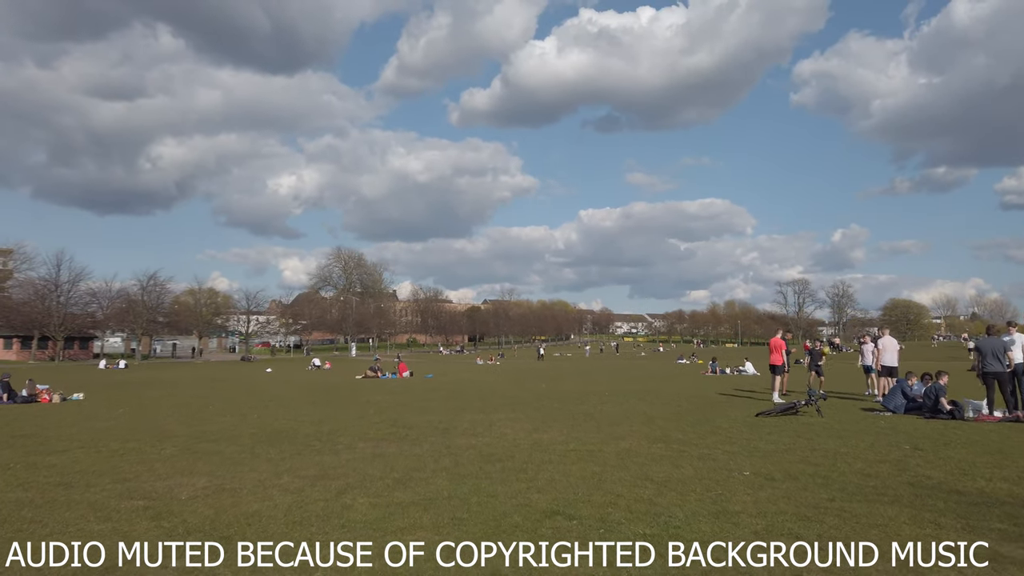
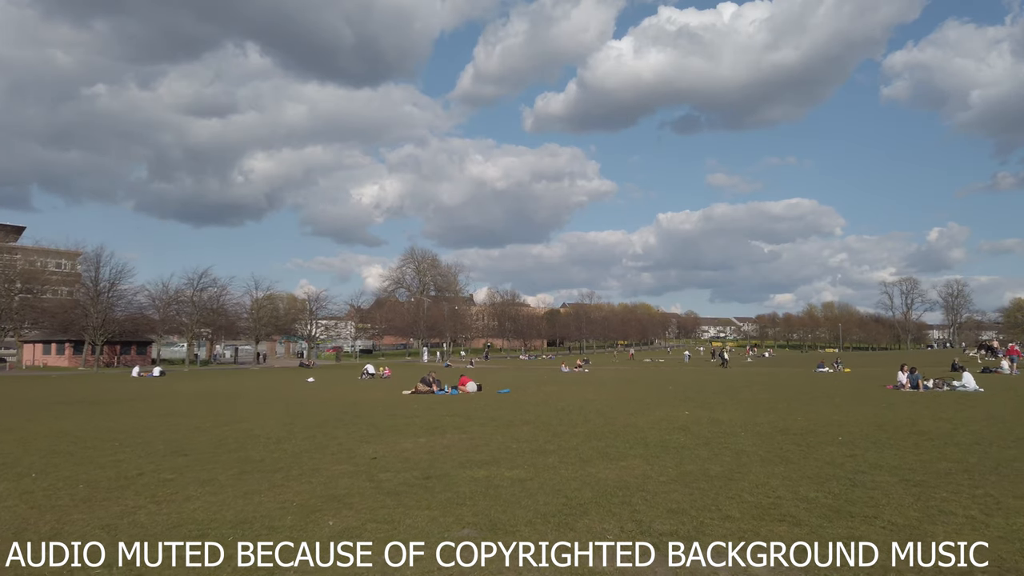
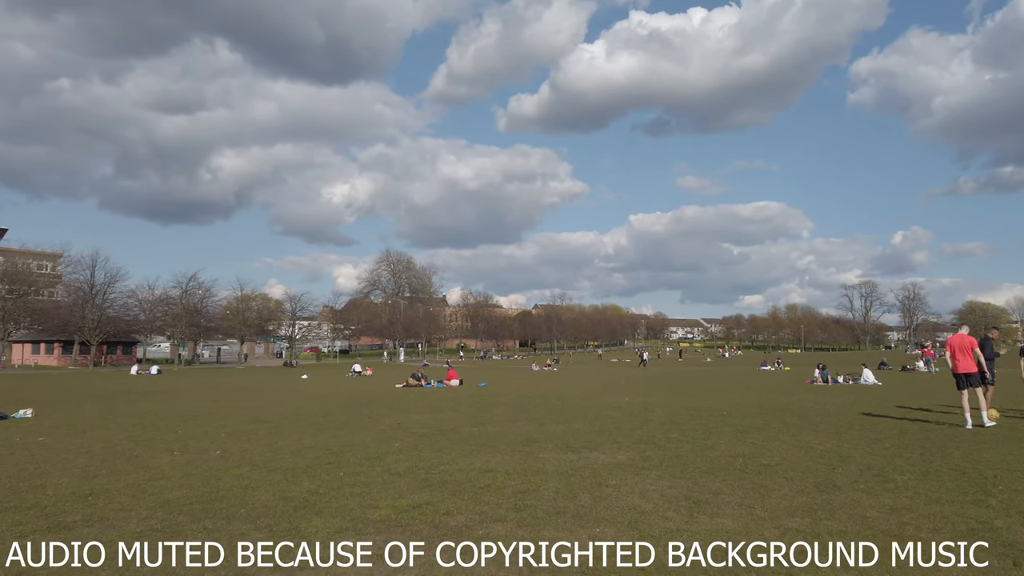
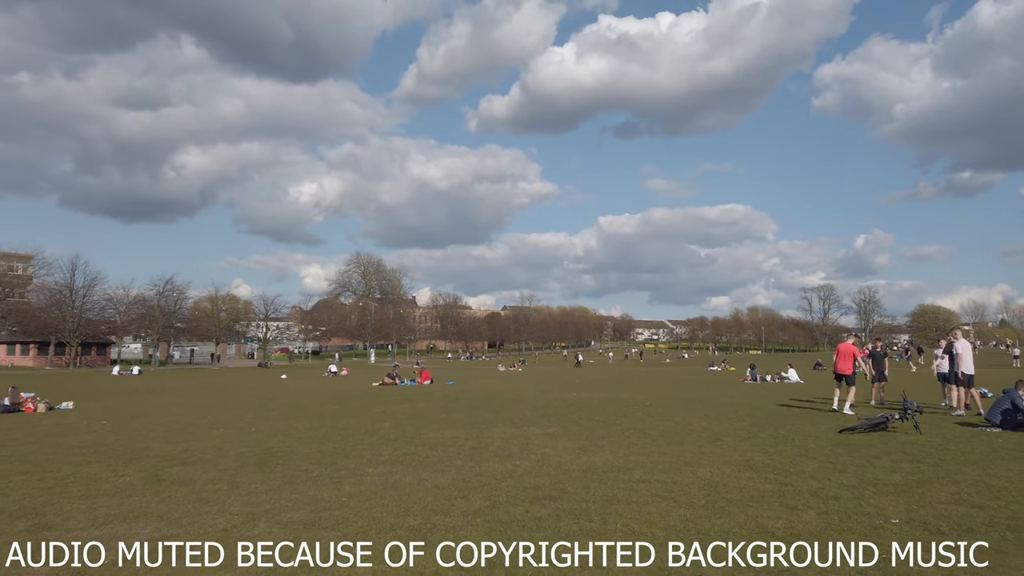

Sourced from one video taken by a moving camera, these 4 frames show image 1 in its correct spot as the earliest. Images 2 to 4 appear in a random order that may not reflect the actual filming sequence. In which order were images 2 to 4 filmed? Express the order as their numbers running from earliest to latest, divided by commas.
4, 3, 2
